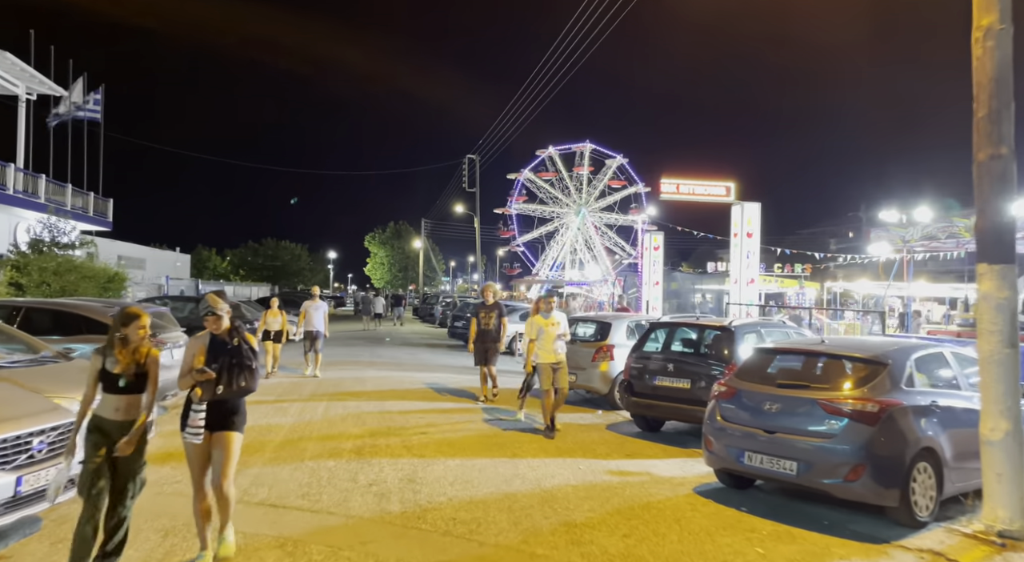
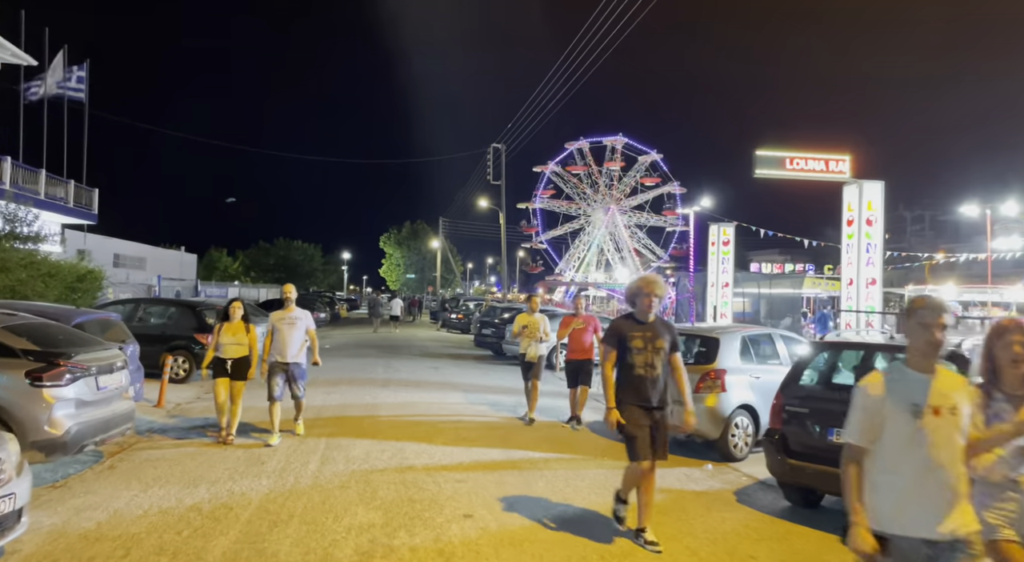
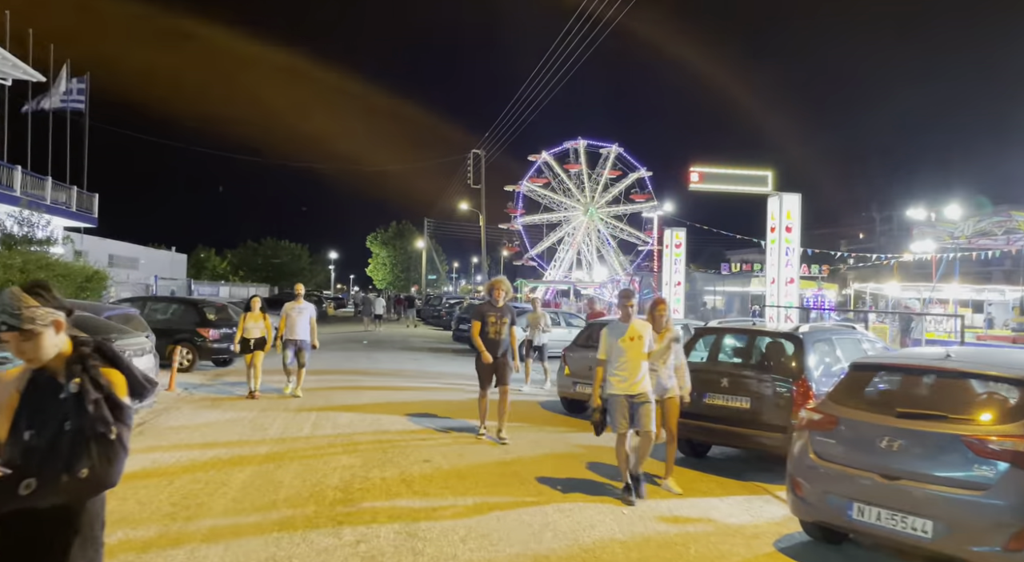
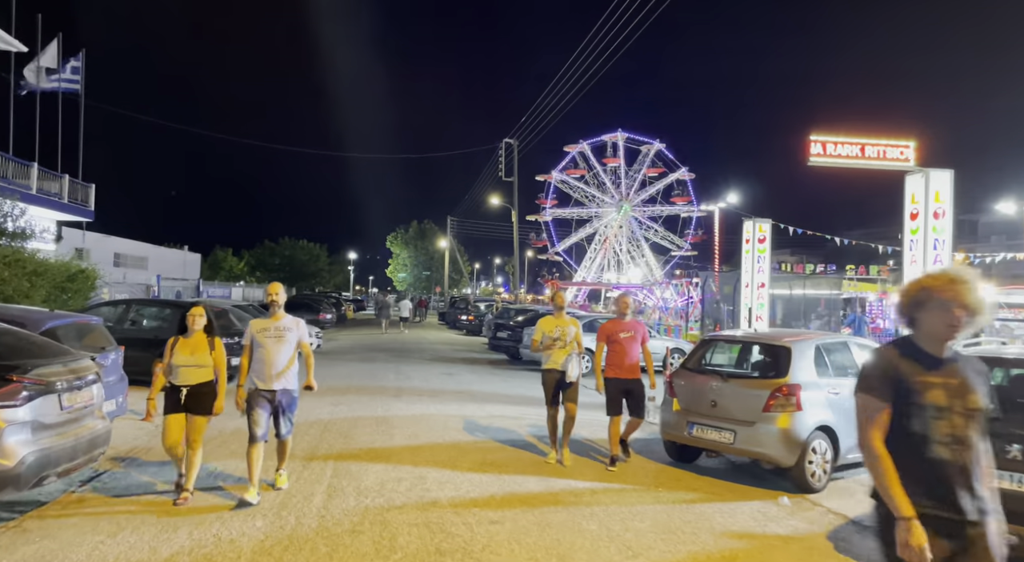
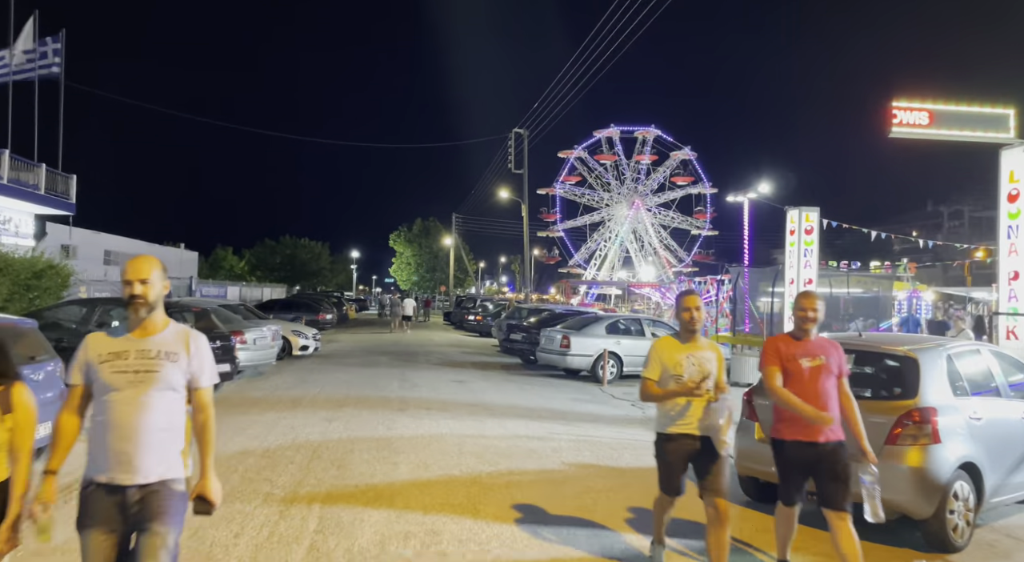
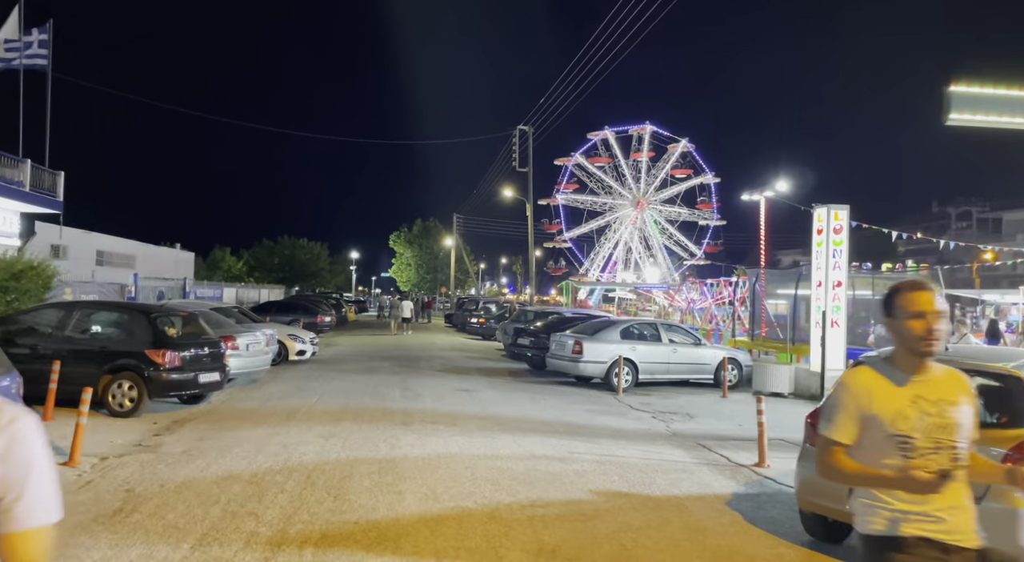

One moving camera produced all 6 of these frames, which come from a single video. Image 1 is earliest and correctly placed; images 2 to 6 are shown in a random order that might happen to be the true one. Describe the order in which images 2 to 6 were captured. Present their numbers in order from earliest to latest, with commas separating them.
3, 2, 4, 5, 6
